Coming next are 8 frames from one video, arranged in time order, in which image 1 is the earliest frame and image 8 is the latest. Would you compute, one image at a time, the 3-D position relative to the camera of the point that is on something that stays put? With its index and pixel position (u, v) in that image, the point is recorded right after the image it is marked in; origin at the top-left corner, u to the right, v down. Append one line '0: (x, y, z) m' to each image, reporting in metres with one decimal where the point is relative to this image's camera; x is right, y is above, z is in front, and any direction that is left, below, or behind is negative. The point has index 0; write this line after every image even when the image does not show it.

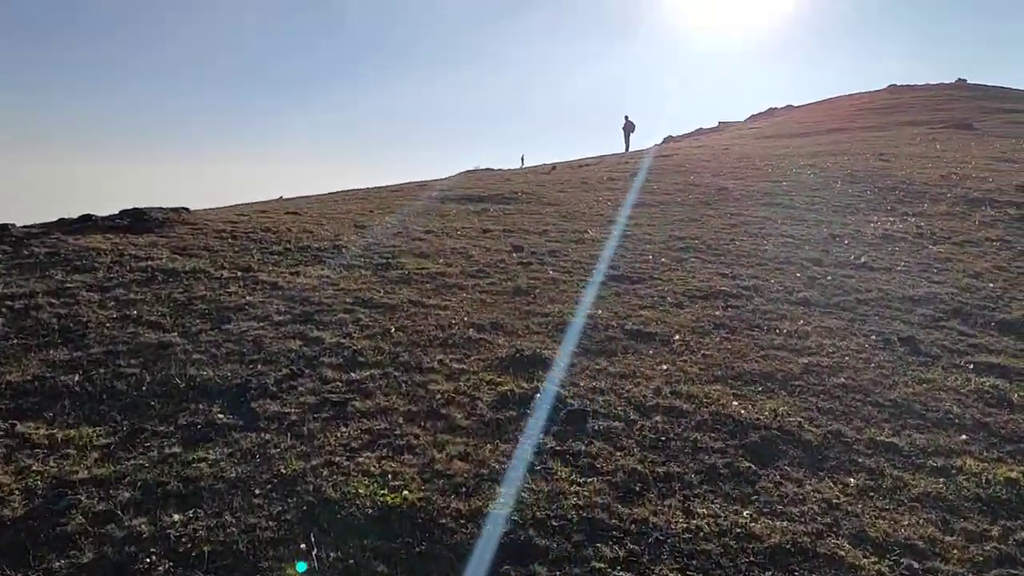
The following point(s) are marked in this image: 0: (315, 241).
0: (-4.1, +1.0, +17.7) m
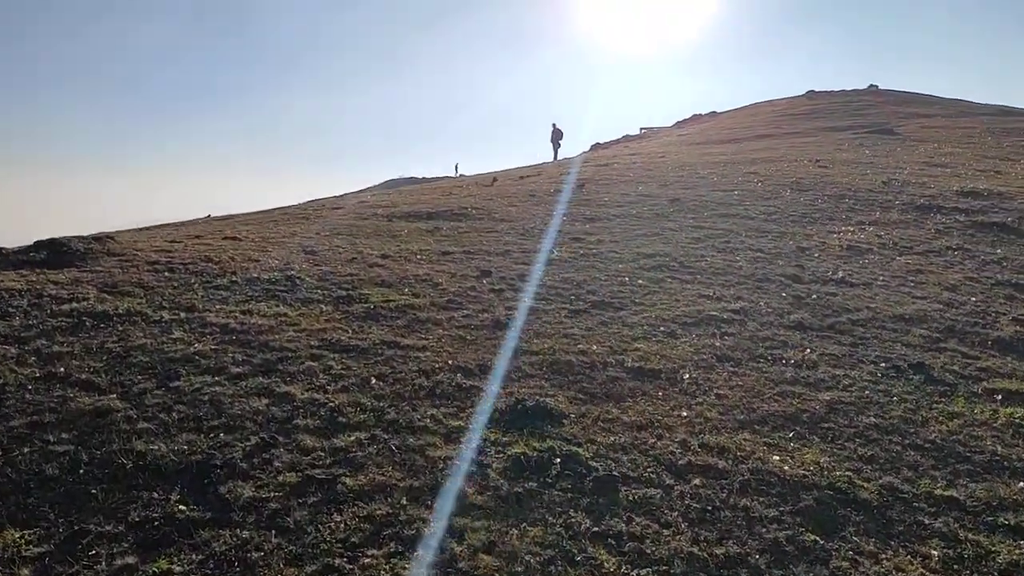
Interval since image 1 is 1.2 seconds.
0: (-4.6, +0.3, +16.0) m
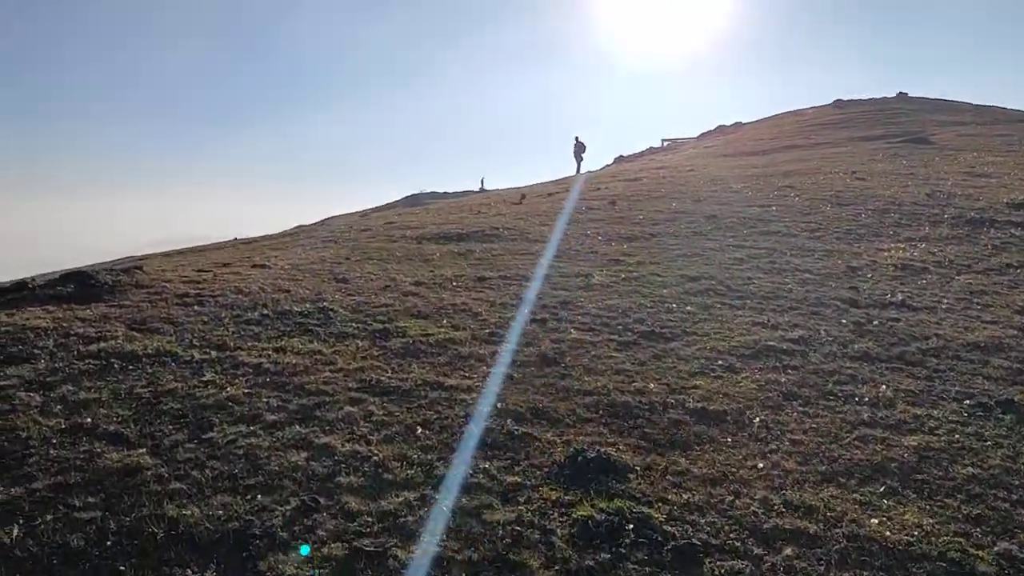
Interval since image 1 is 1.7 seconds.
0: (-3.9, -0.3, +15.3) m
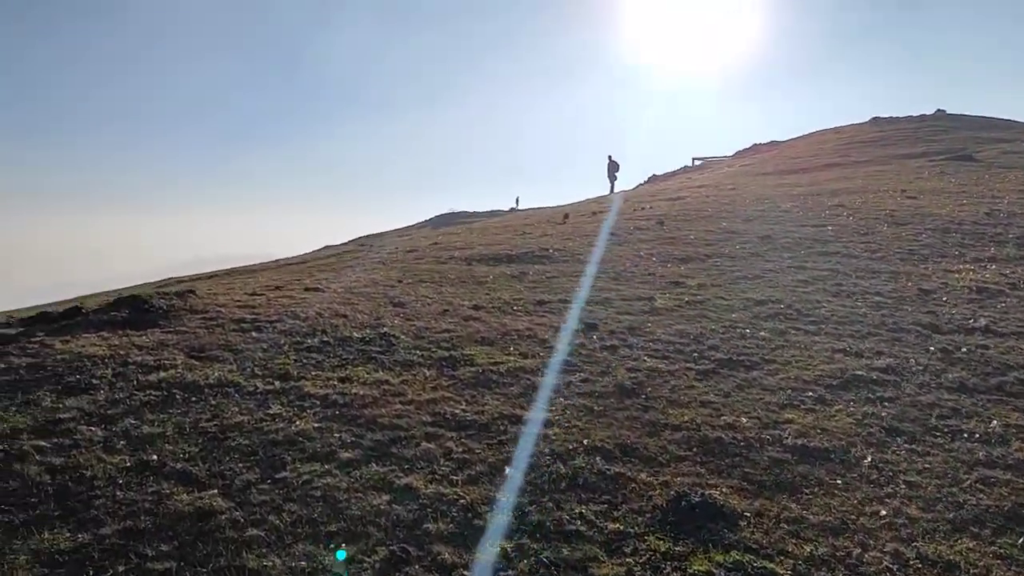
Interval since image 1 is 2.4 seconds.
0: (-2.7, -0.7, +14.7) m
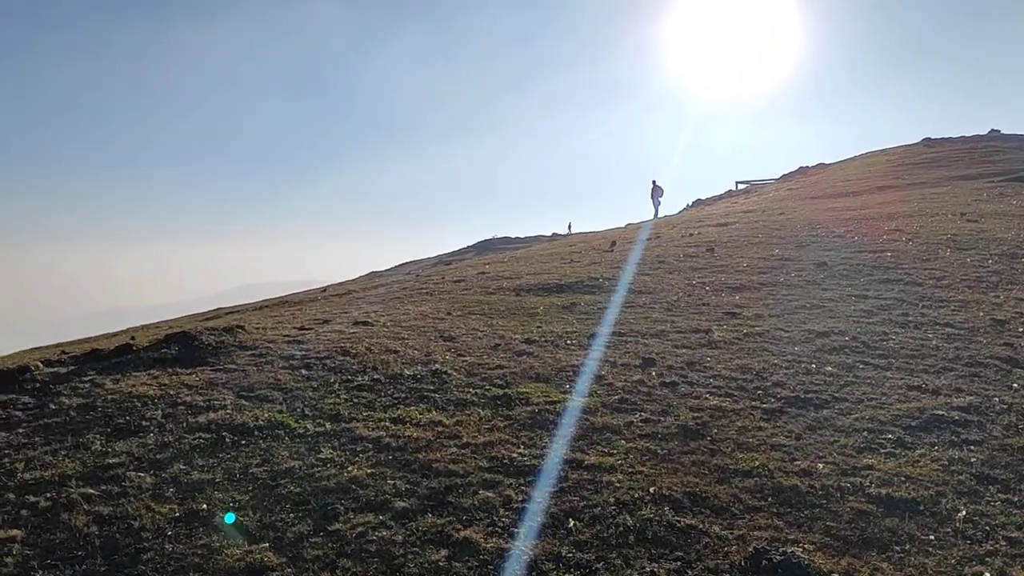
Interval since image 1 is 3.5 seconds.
0: (-1.8, -1.3, +14.3) m
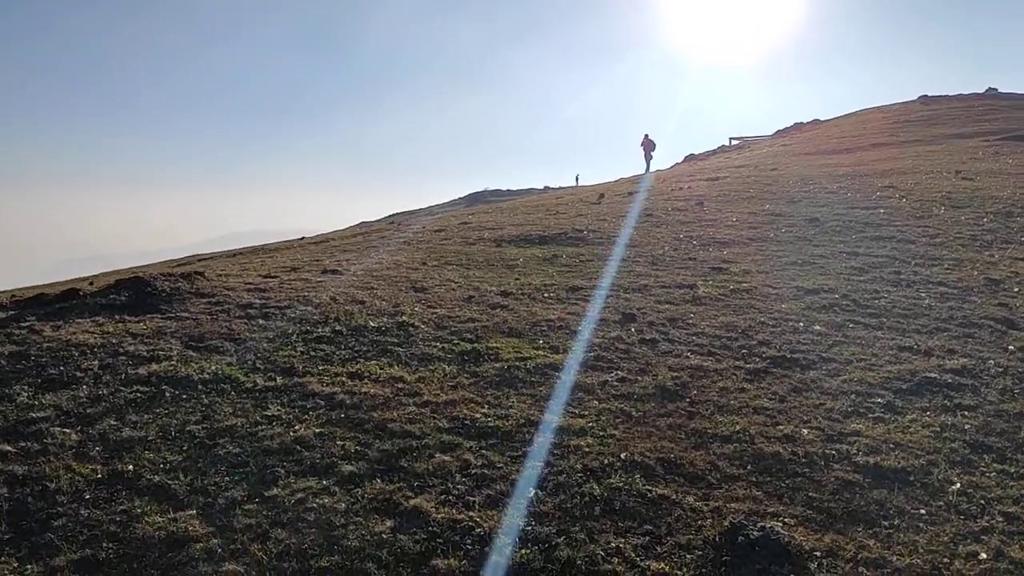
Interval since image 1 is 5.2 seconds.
0: (-2.2, -0.4, +13.5) m
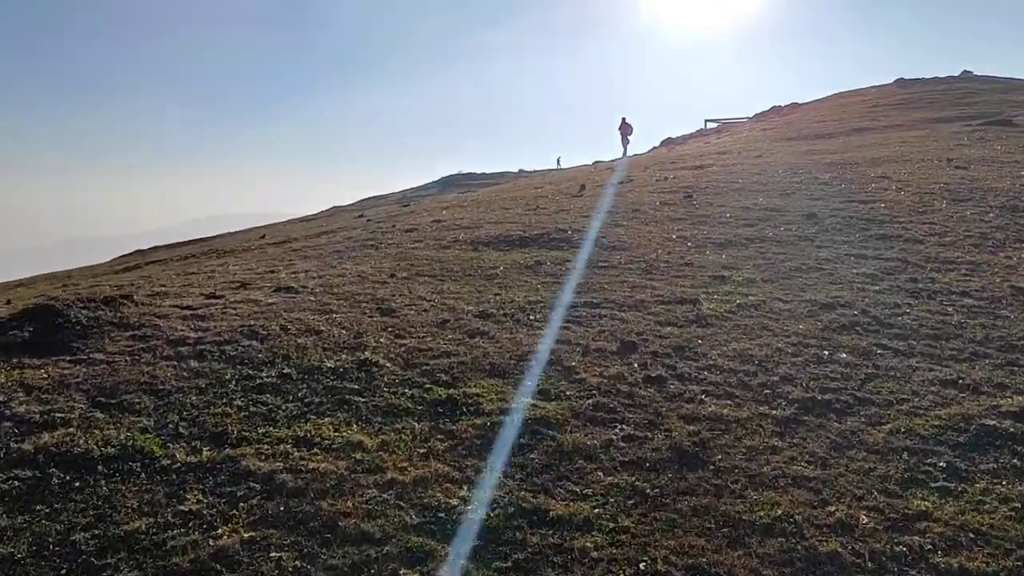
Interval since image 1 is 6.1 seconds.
0: (-2.5, -0.9, +11.5) m
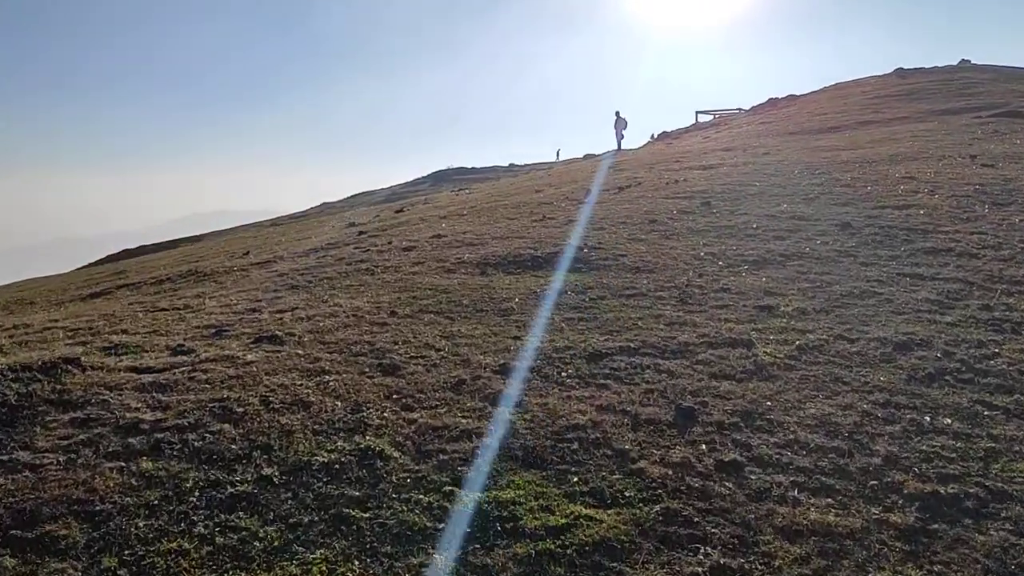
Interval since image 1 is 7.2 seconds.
0: (-2.1, -1.6, +9.1) m
